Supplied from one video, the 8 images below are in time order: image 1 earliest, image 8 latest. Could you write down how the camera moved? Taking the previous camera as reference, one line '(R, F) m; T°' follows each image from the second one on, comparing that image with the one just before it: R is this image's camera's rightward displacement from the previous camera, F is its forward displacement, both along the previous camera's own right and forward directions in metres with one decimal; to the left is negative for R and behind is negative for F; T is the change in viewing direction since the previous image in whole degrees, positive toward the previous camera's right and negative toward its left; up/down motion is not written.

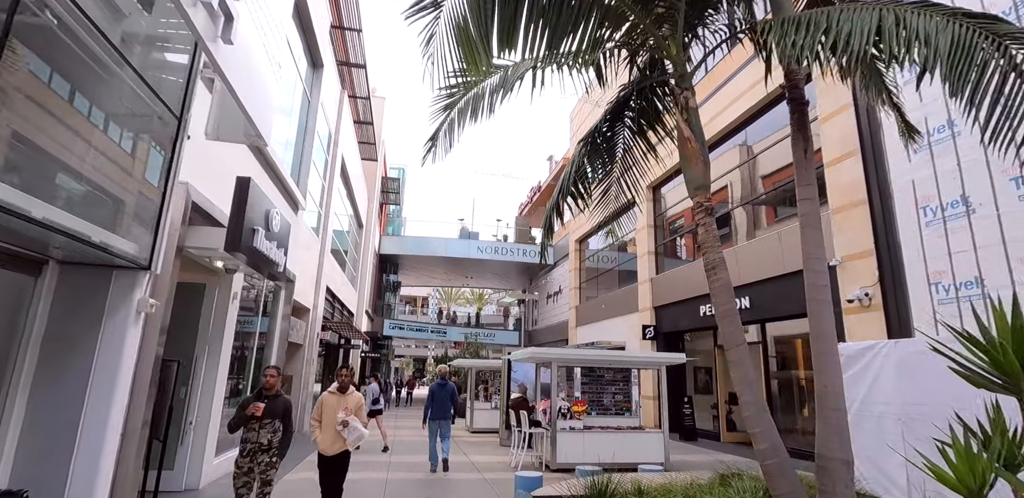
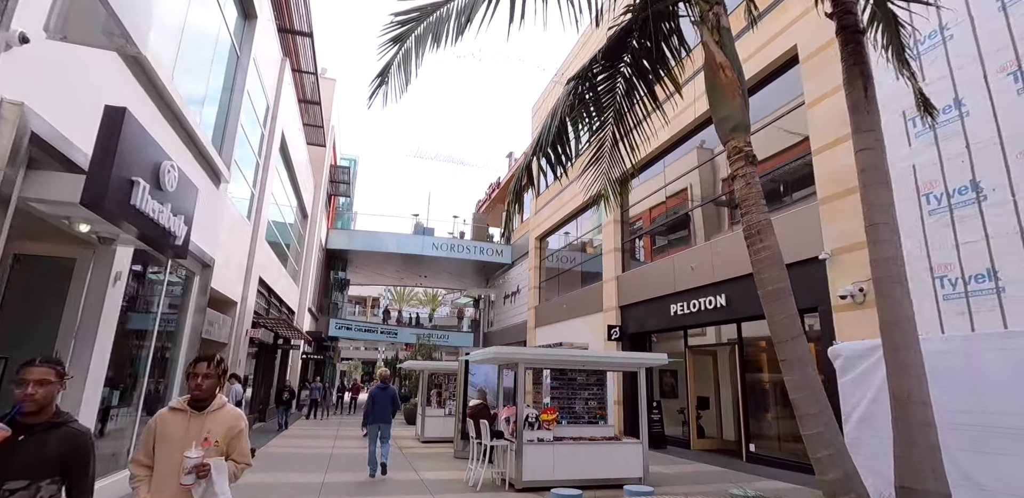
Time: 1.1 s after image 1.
(-0.1, +1.2) m; +5°
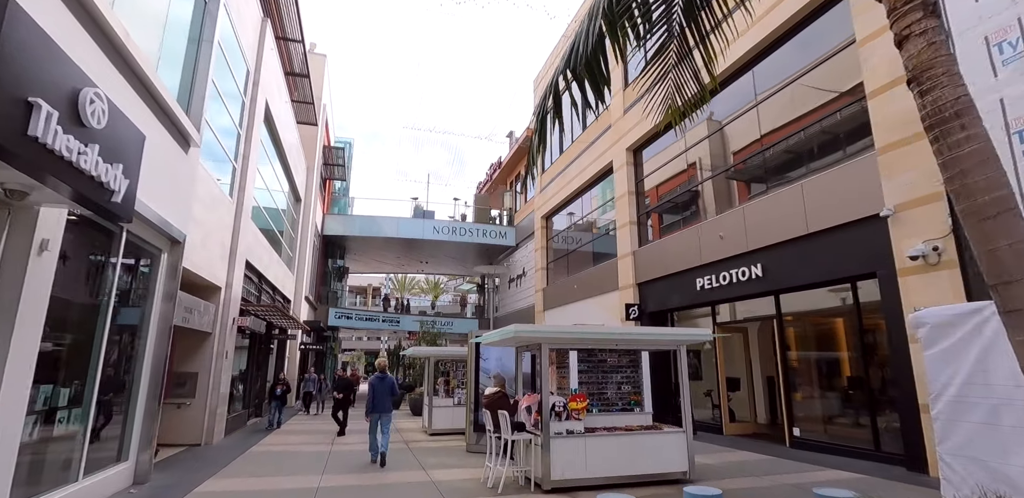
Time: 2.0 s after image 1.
(-0.2, +1.1) m; 0°
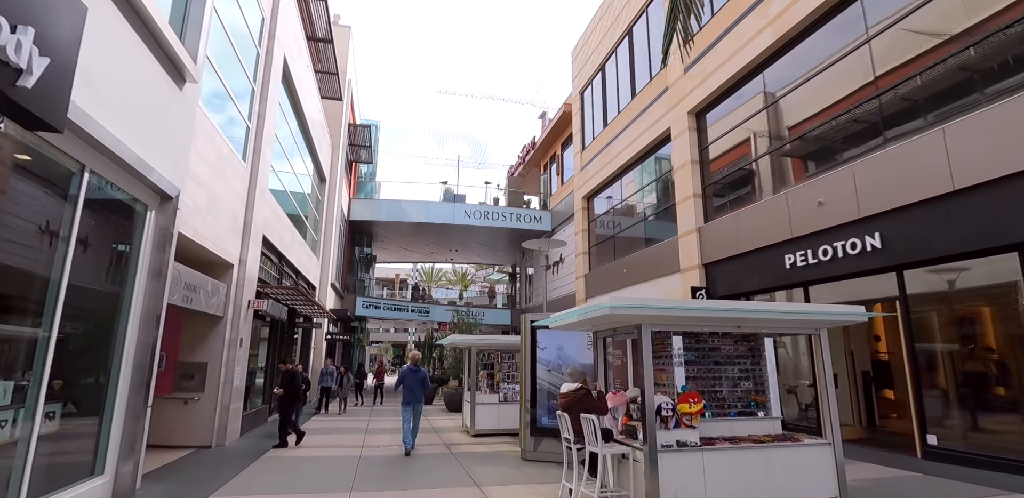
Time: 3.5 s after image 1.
(-0.6, +1.6) m; -3°
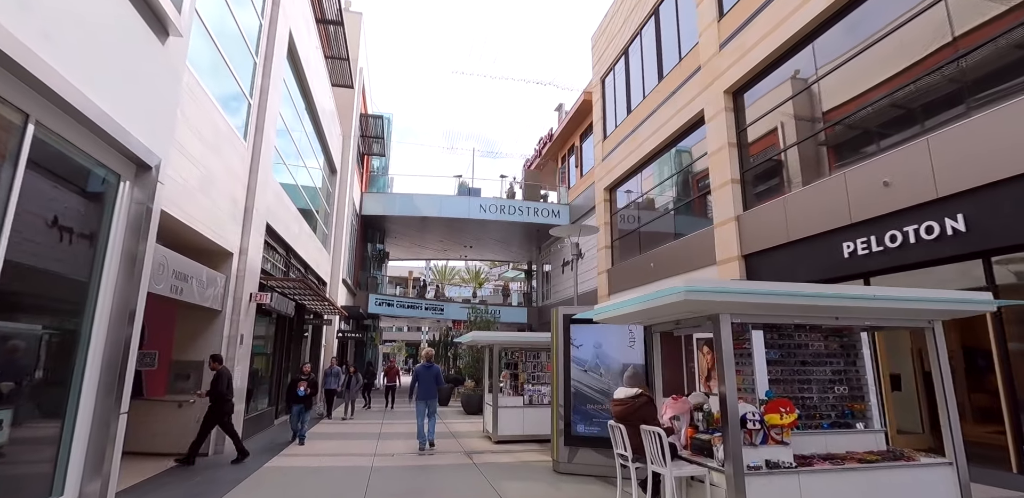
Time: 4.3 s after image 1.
(-0.2, +0.9) m; -1°
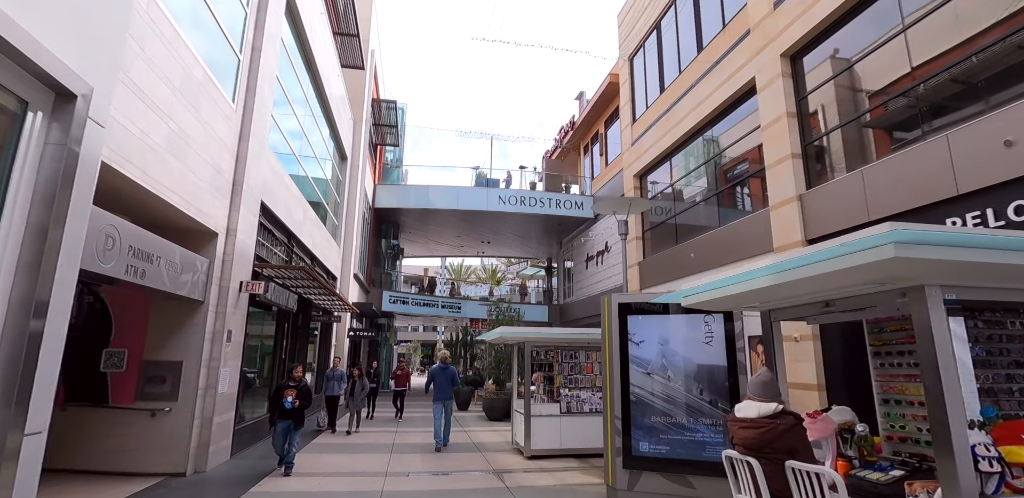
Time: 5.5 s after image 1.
(-0.3, +1.4) m; -2°
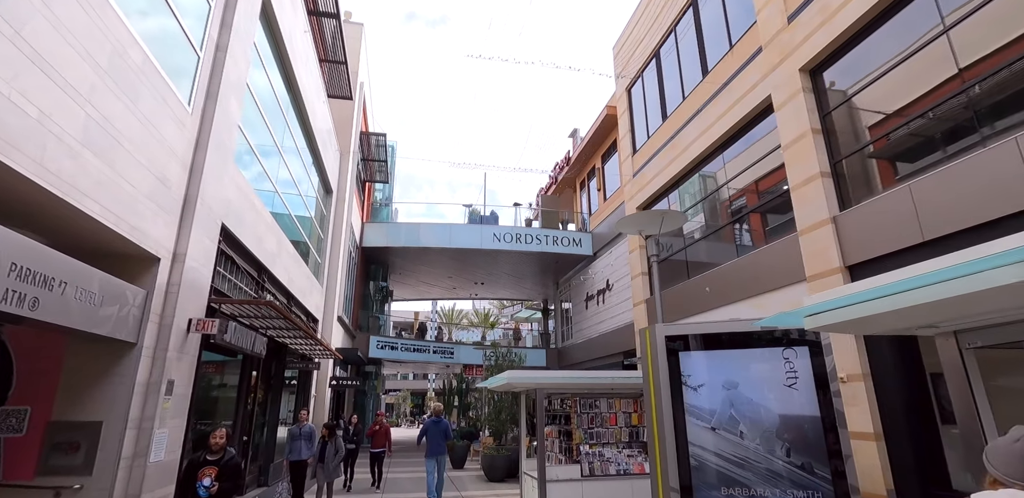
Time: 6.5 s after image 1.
(-0.2, +1.2) m; +1°
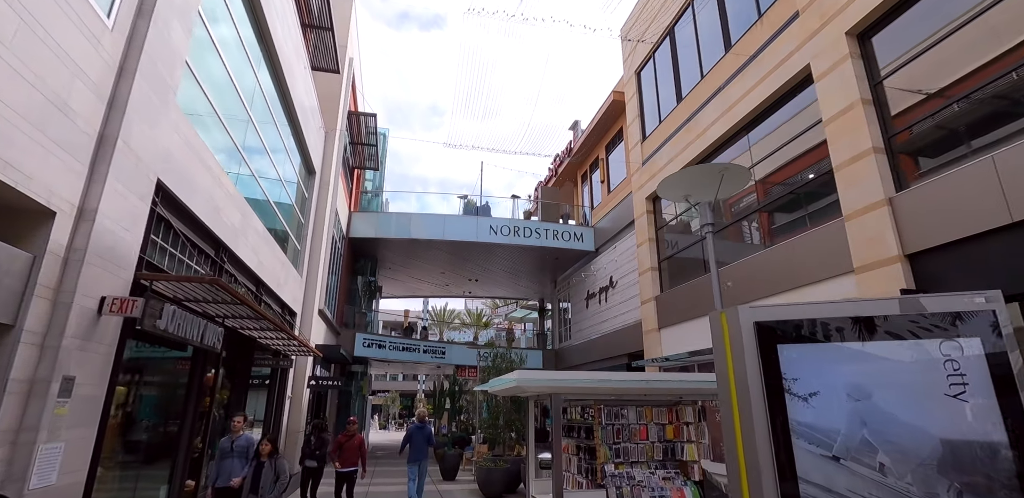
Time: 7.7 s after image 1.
(-0.2, +1.3) m; +1°
